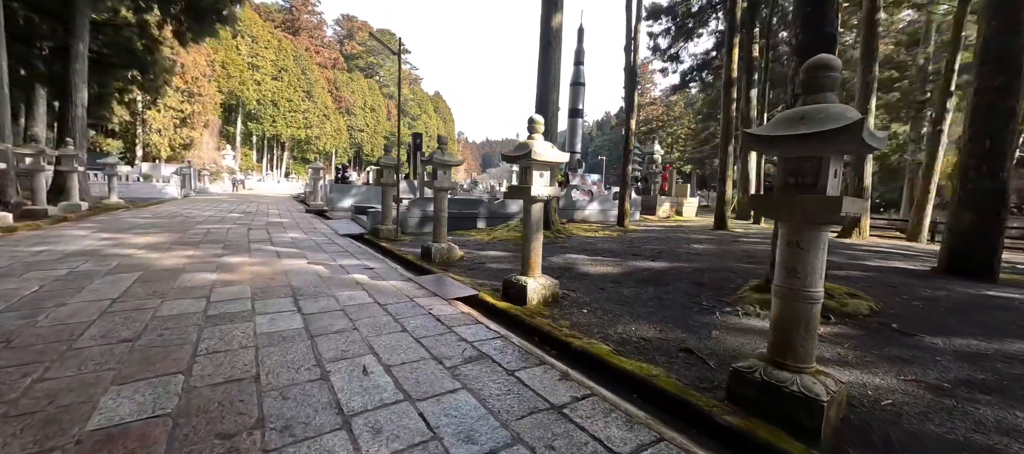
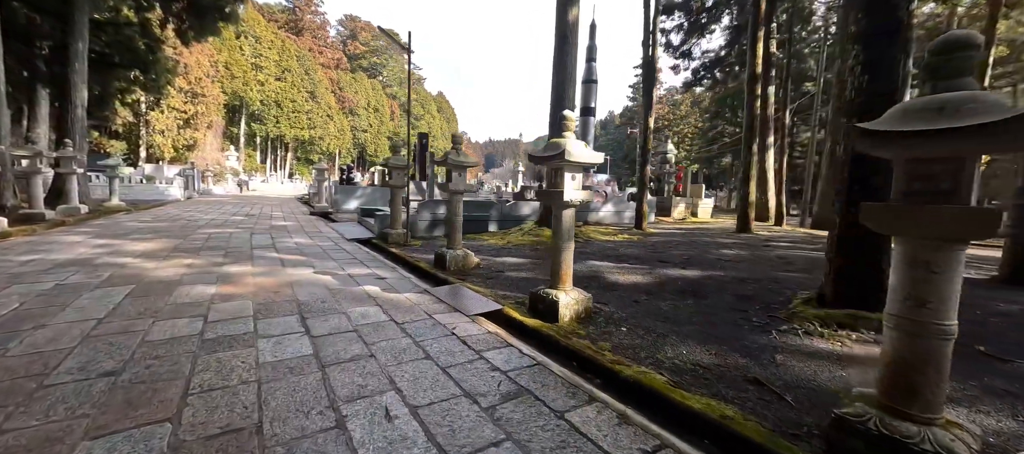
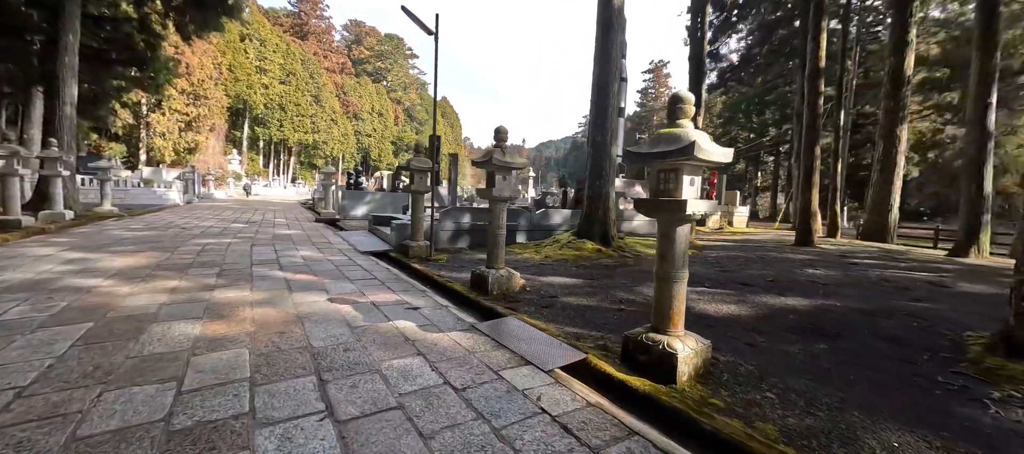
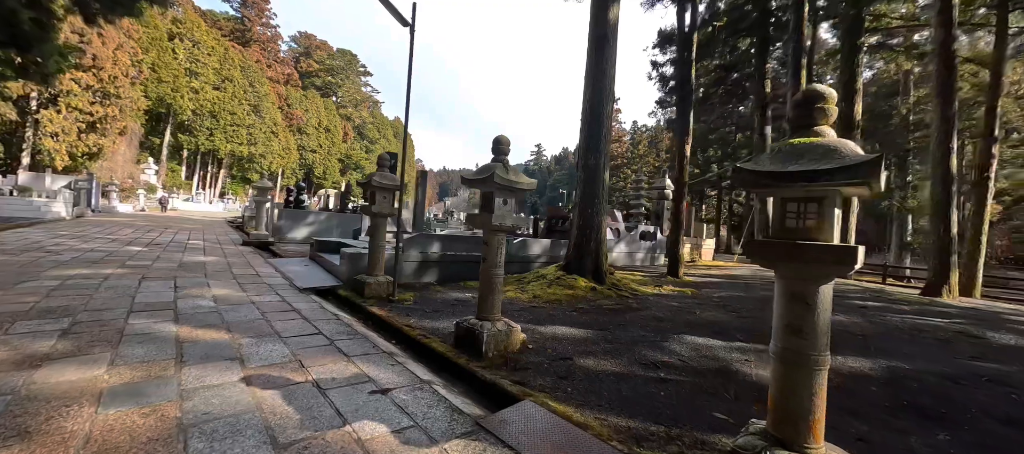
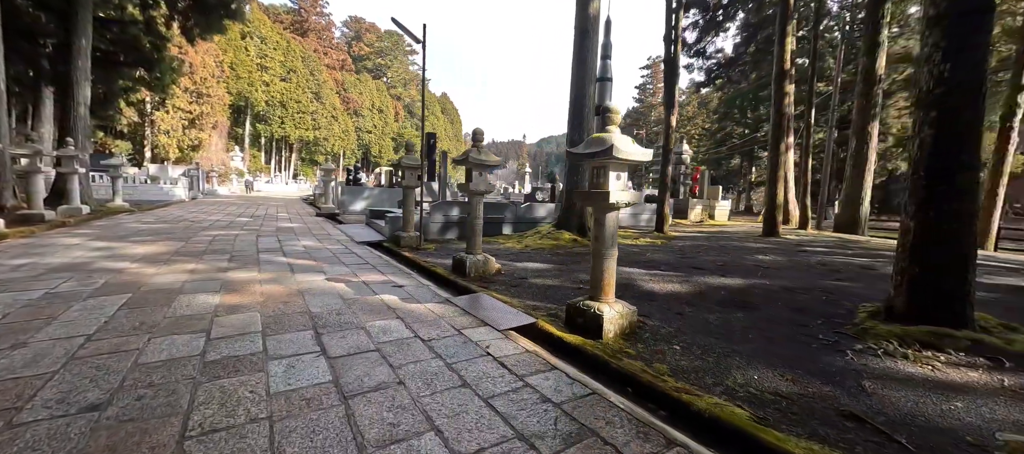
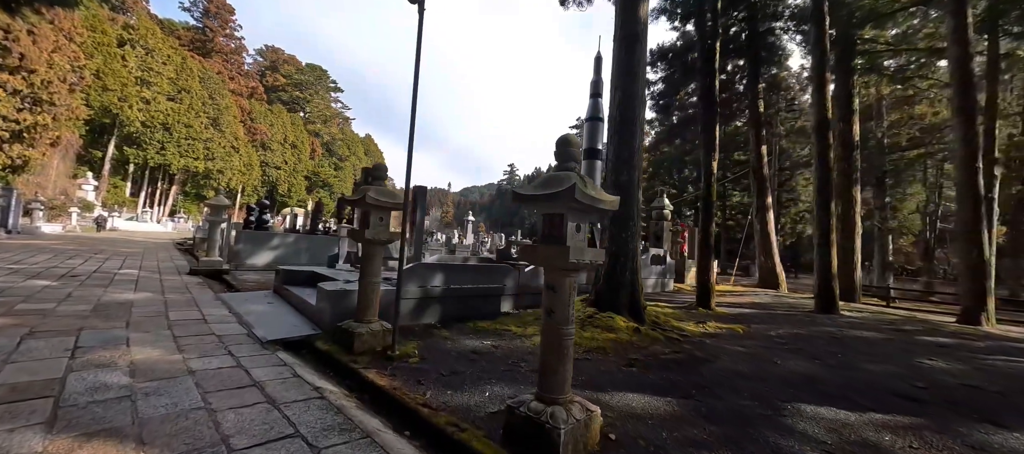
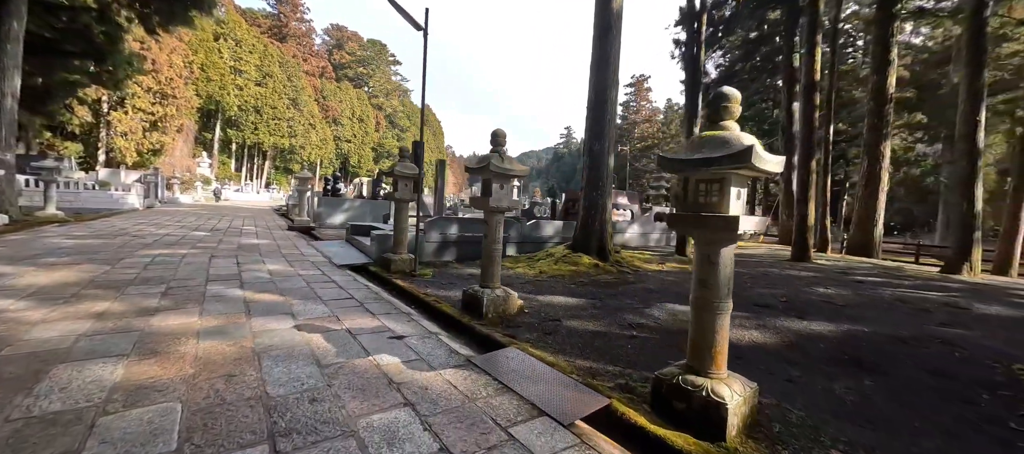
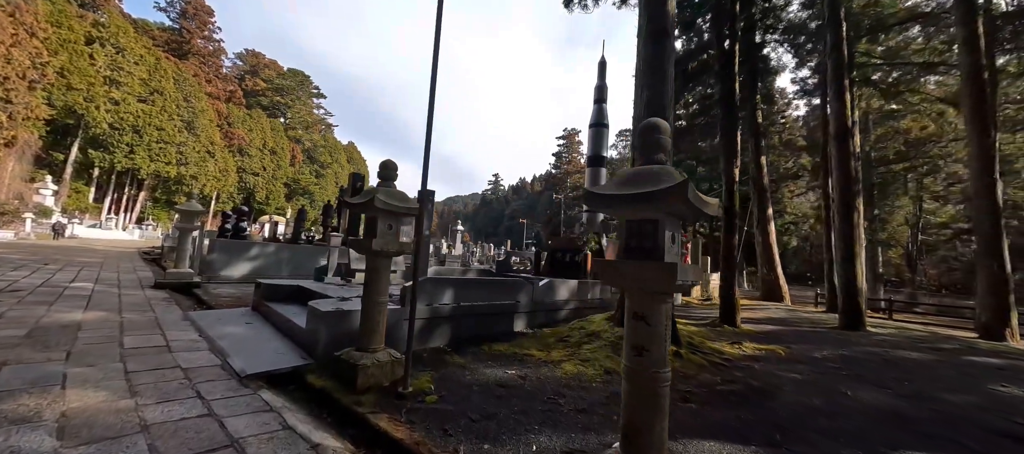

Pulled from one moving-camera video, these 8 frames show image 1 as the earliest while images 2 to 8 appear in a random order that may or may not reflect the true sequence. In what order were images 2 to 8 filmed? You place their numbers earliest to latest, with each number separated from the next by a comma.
2, 5, 3, 7, 4, 6, 8
